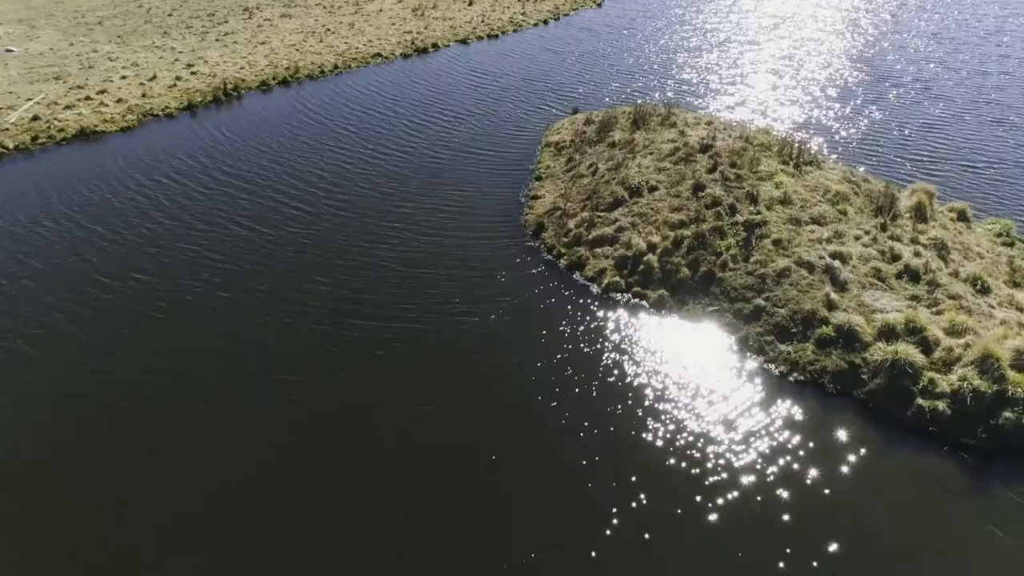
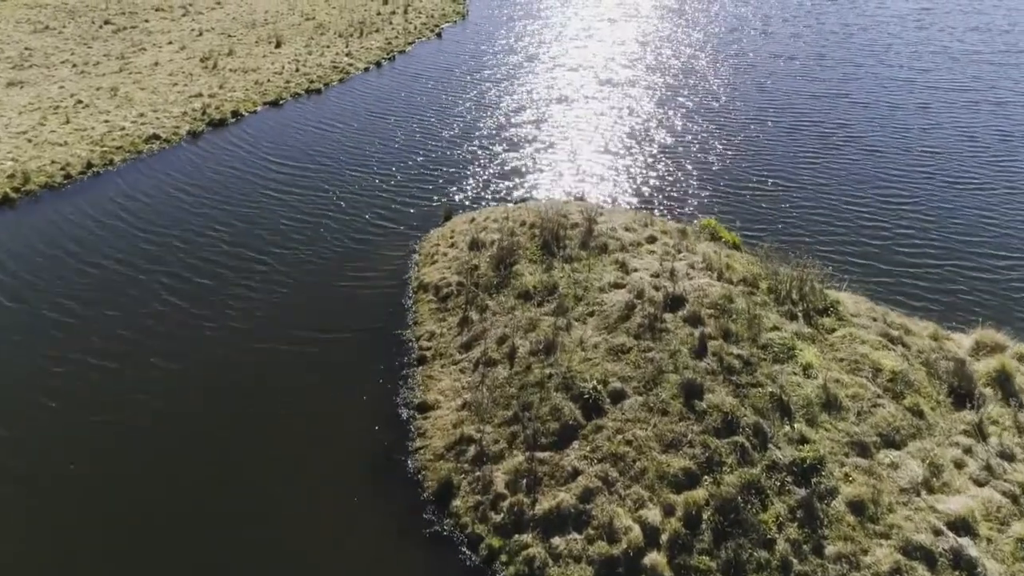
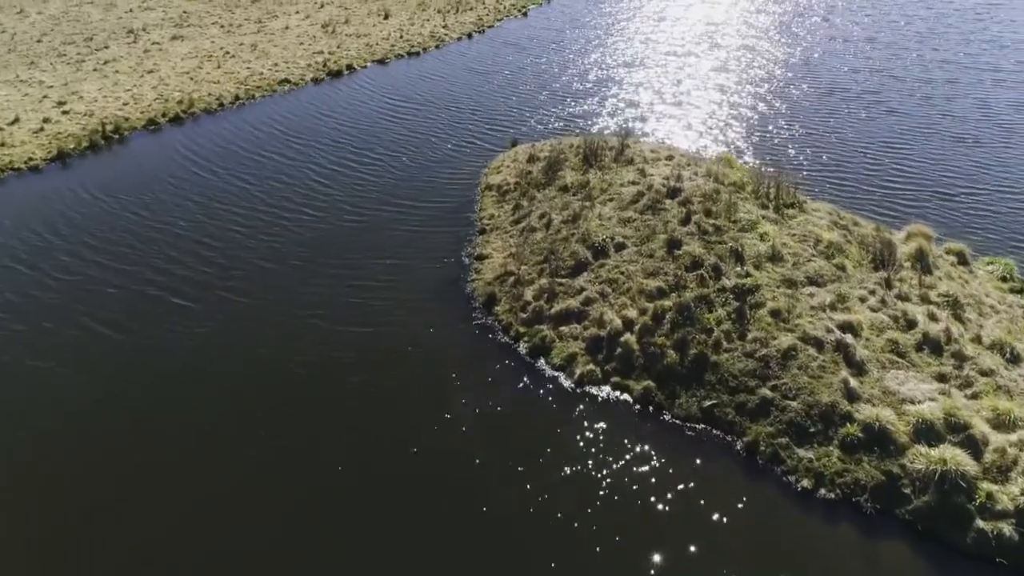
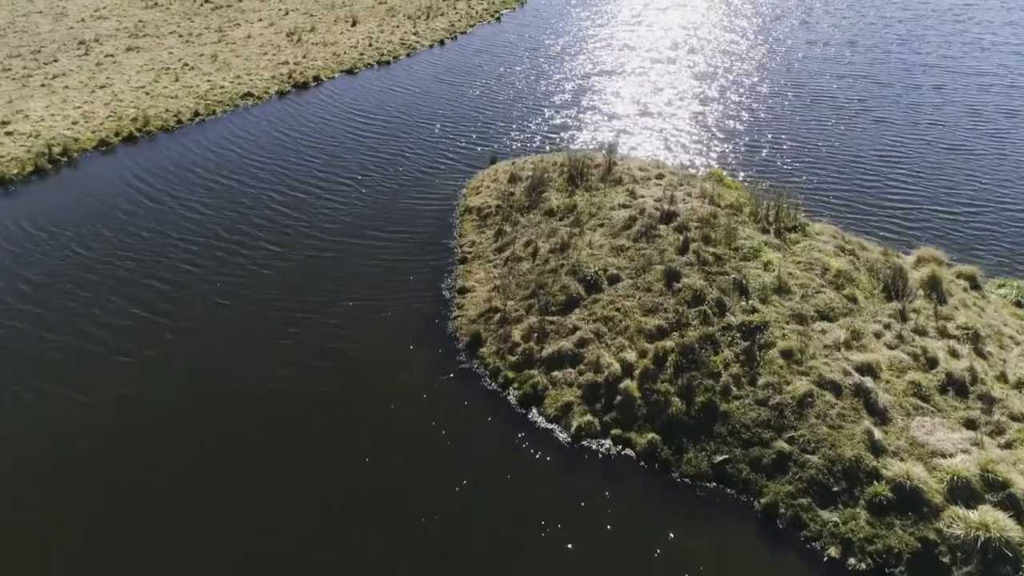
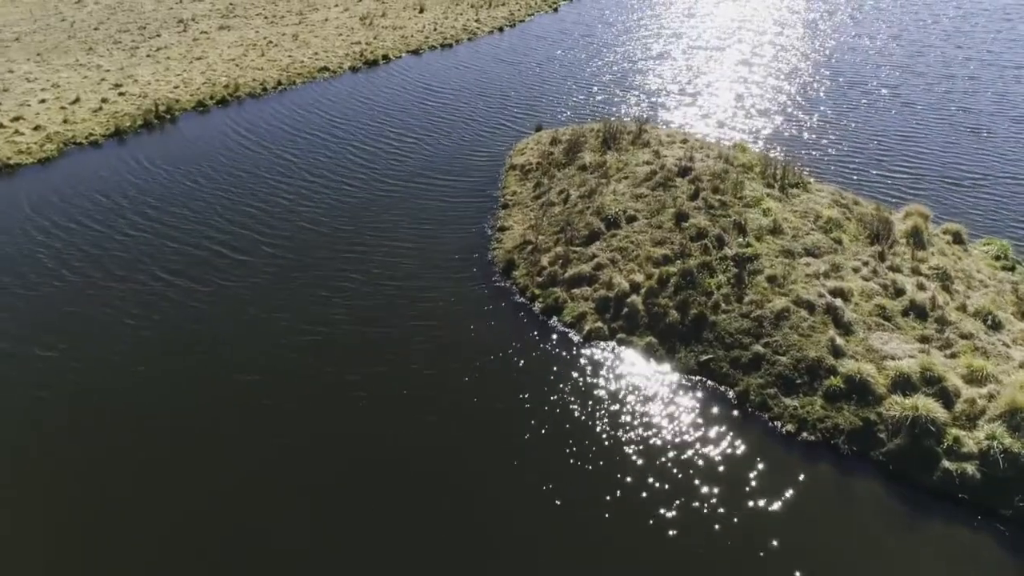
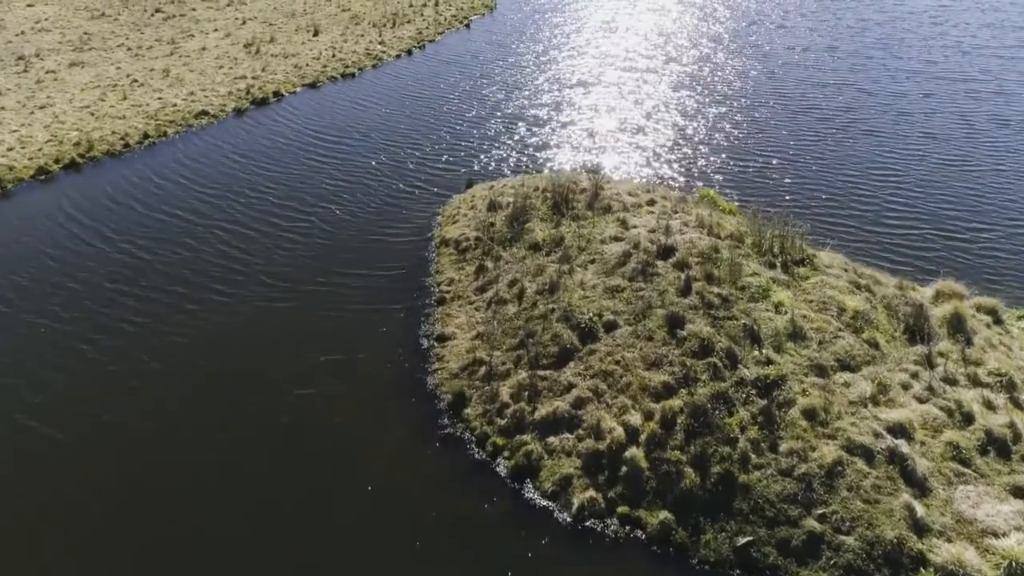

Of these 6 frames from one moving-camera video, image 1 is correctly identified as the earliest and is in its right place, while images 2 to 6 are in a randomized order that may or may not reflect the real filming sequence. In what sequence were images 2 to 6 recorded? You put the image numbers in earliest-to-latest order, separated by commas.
5, 3, 4, 6, 2
